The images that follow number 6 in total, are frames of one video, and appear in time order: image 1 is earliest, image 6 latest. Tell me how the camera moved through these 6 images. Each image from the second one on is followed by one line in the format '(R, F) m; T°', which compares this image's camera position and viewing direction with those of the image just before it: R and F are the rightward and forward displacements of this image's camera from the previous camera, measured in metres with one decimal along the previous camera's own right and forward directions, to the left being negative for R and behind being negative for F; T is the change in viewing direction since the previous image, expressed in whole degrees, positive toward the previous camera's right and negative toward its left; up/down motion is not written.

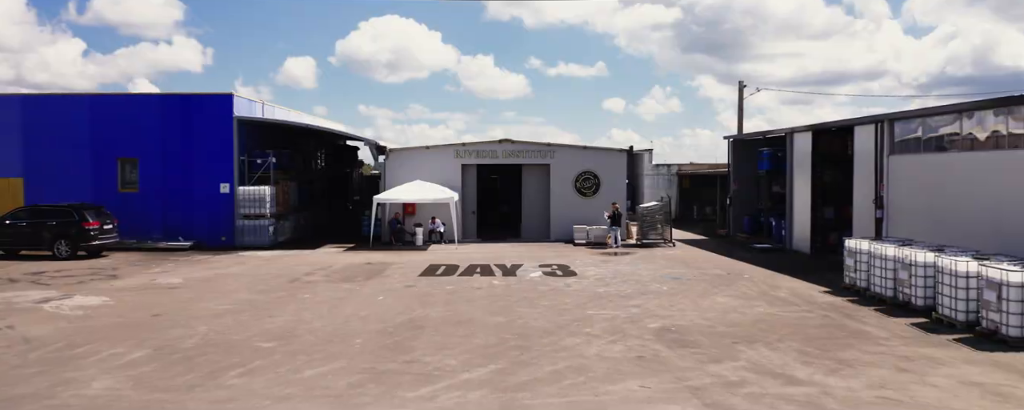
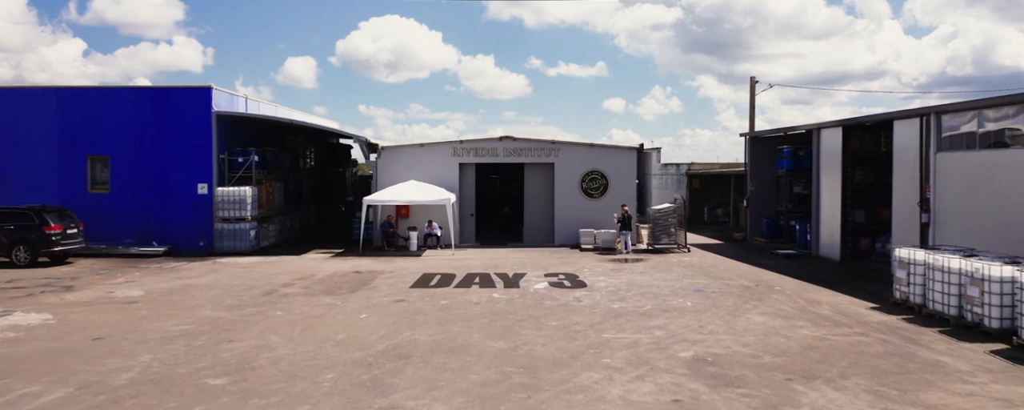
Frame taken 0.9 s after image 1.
(0.0, +1.4) m; 0°
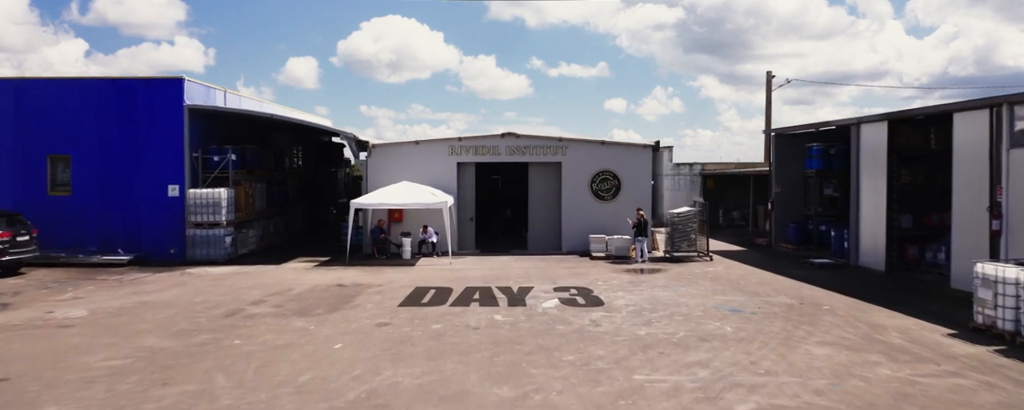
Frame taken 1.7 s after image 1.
(-0.1, +1.6) m; 0°
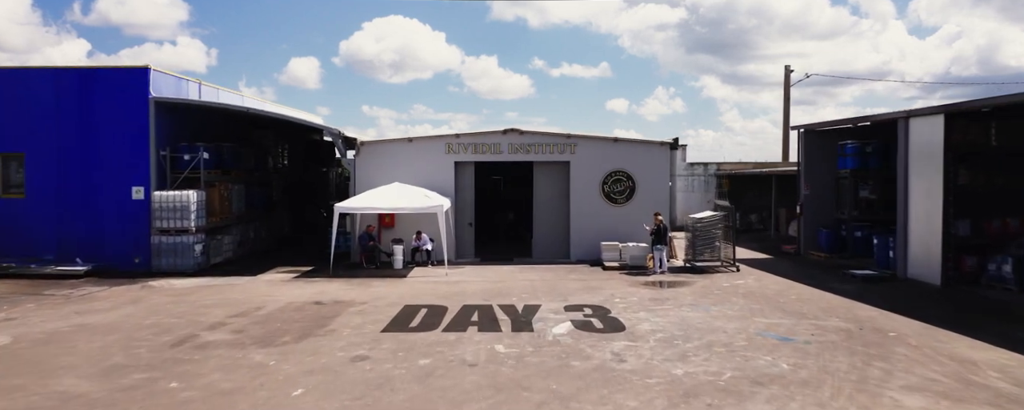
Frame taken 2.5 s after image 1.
(0.0, +1.6) m; 0°
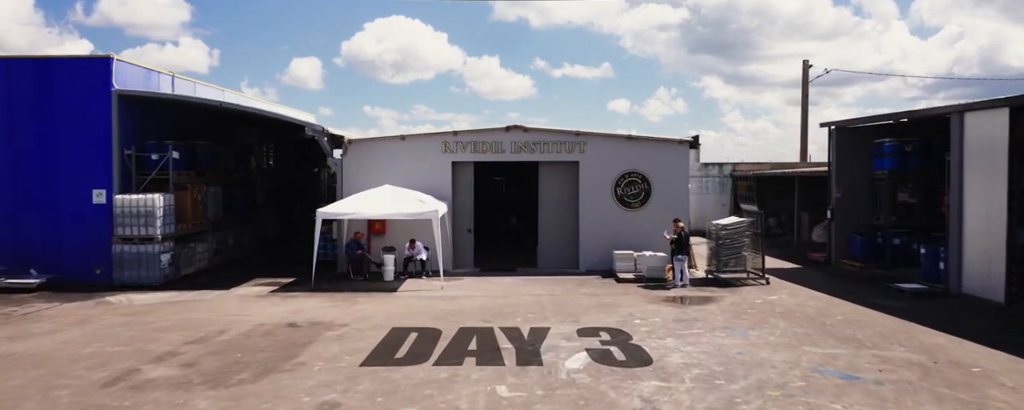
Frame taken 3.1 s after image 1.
(0.0, +1.4) m; 0°
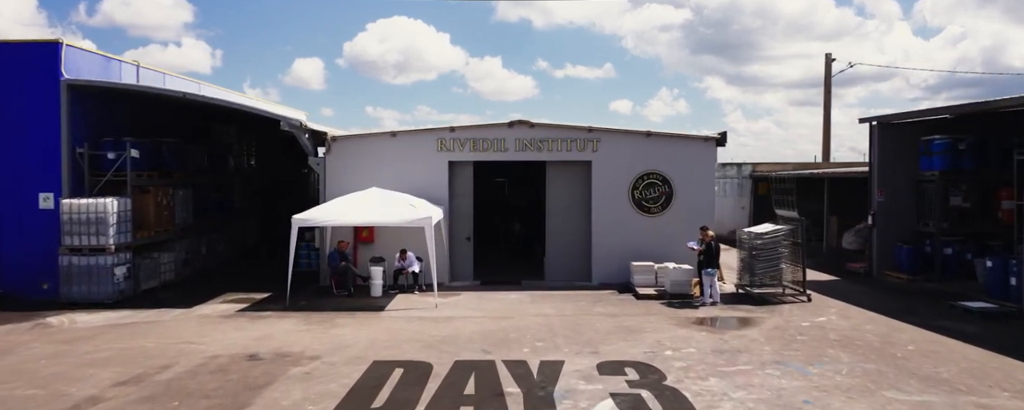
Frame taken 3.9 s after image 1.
(-0.1, +1.5) m; 0°
